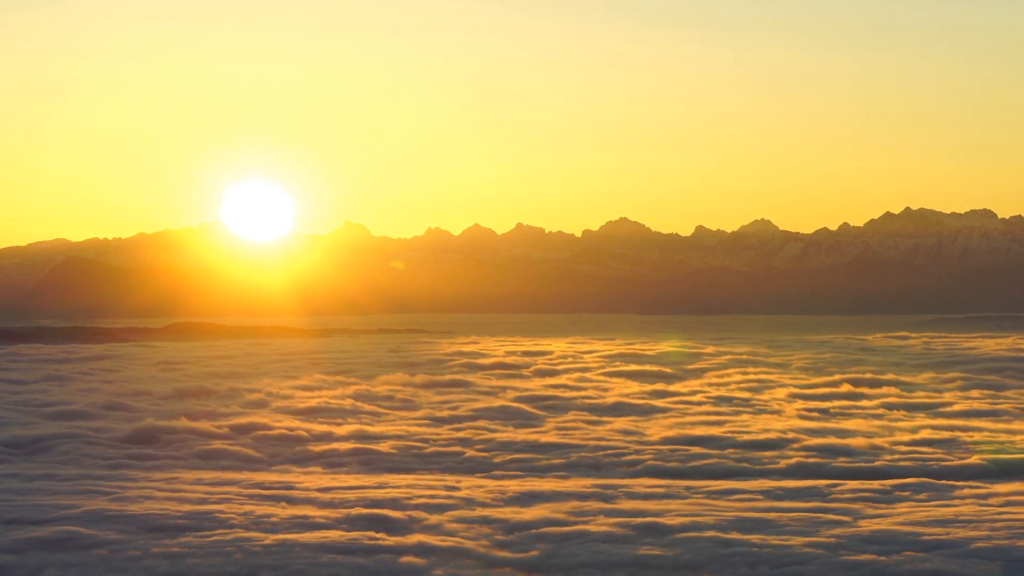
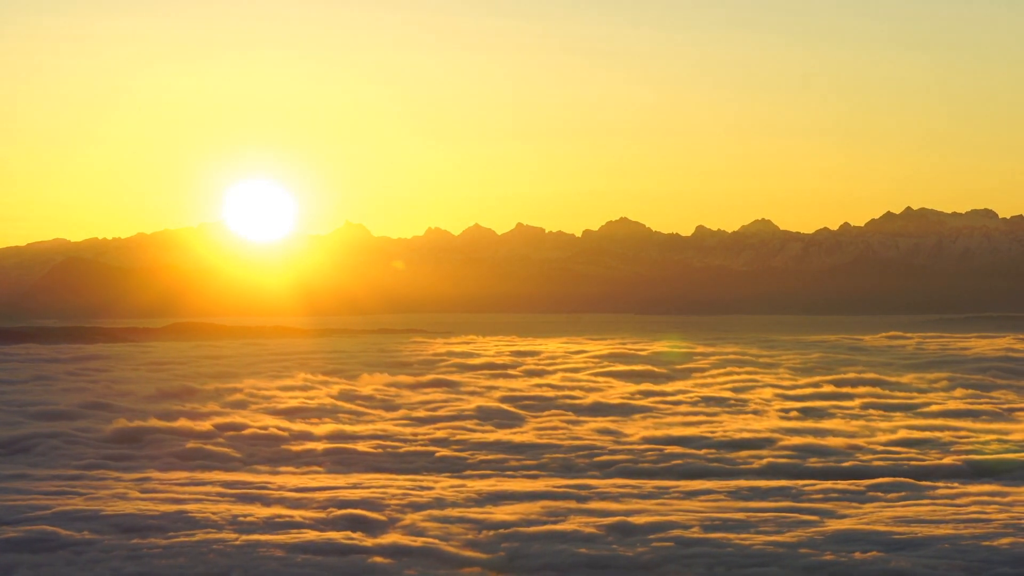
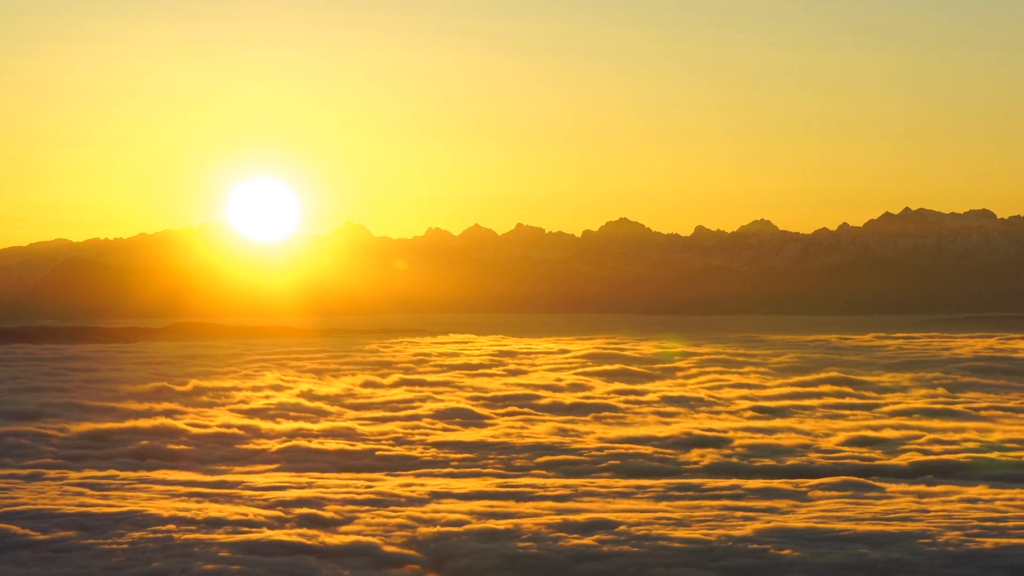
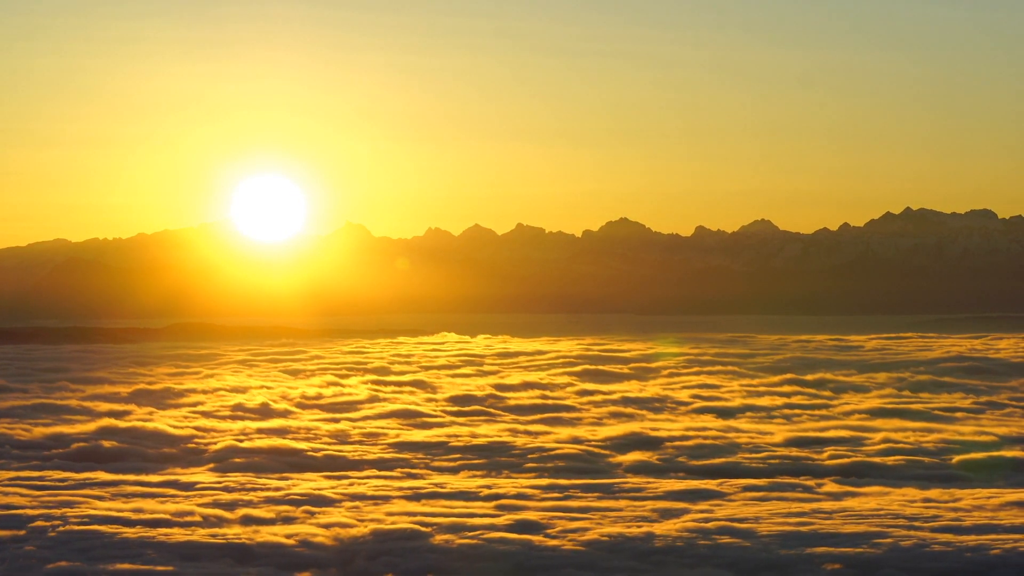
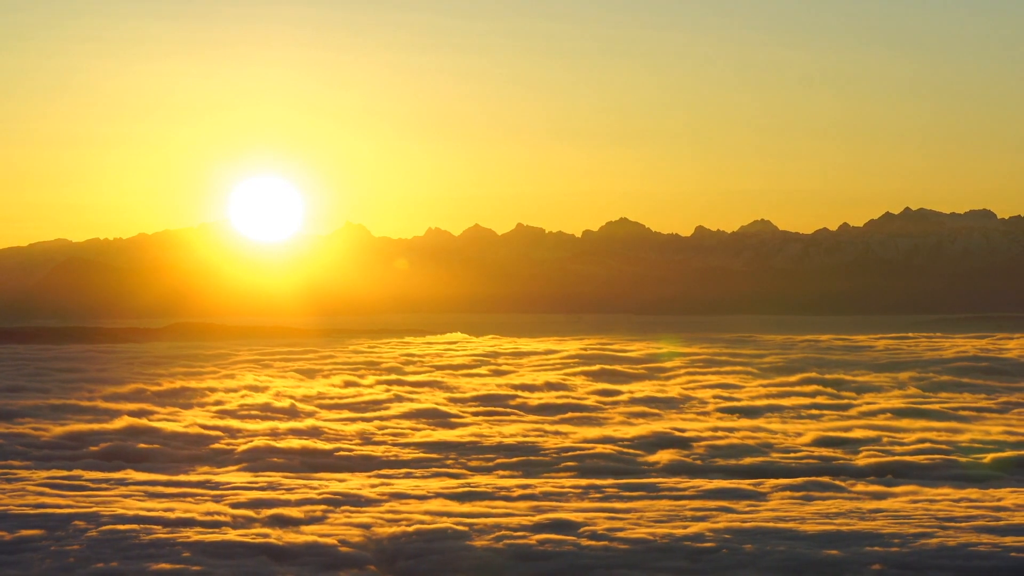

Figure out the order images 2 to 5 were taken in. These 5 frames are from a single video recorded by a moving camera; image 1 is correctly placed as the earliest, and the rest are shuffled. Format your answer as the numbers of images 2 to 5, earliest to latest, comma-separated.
2, 3, 5, 4
